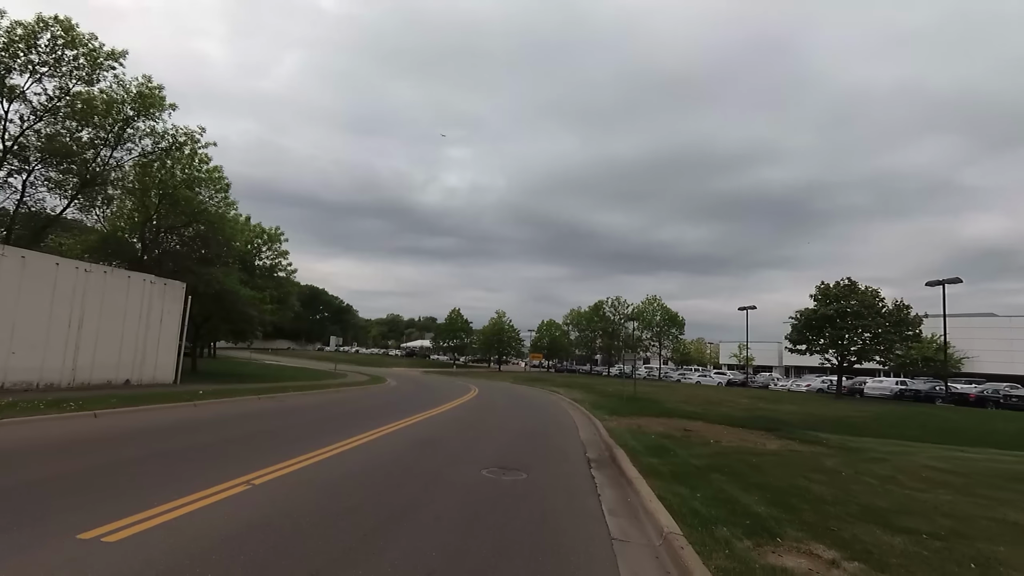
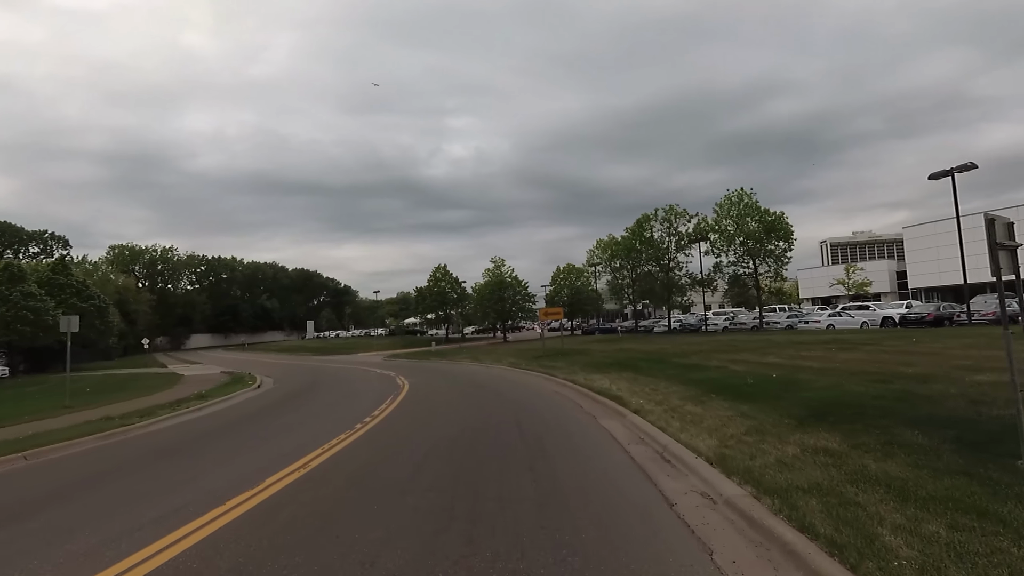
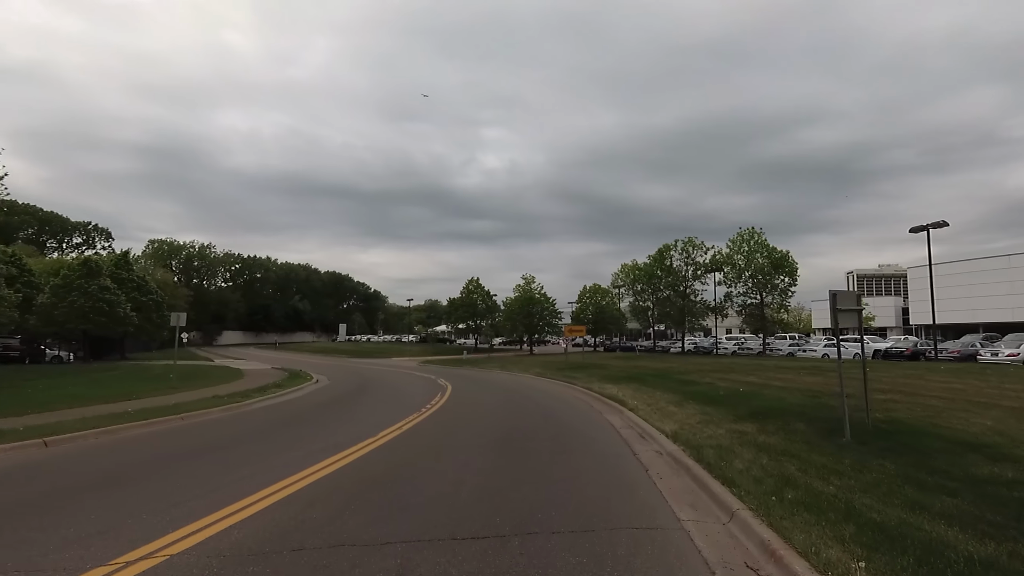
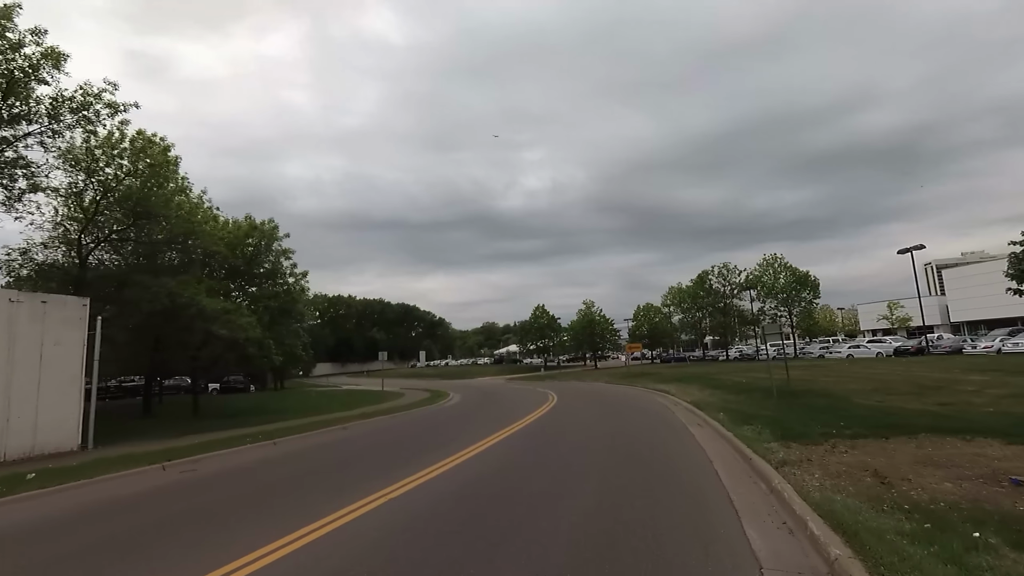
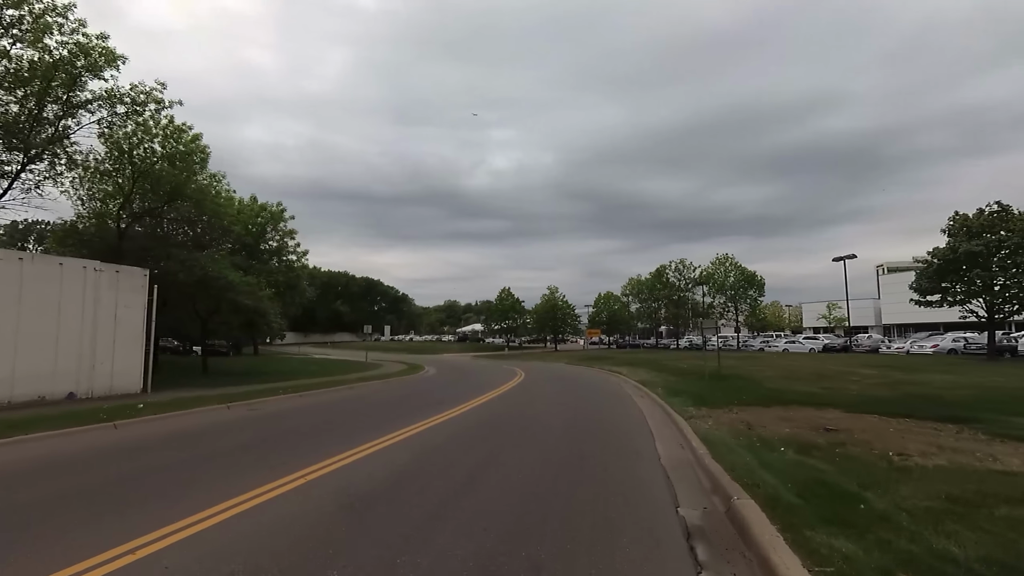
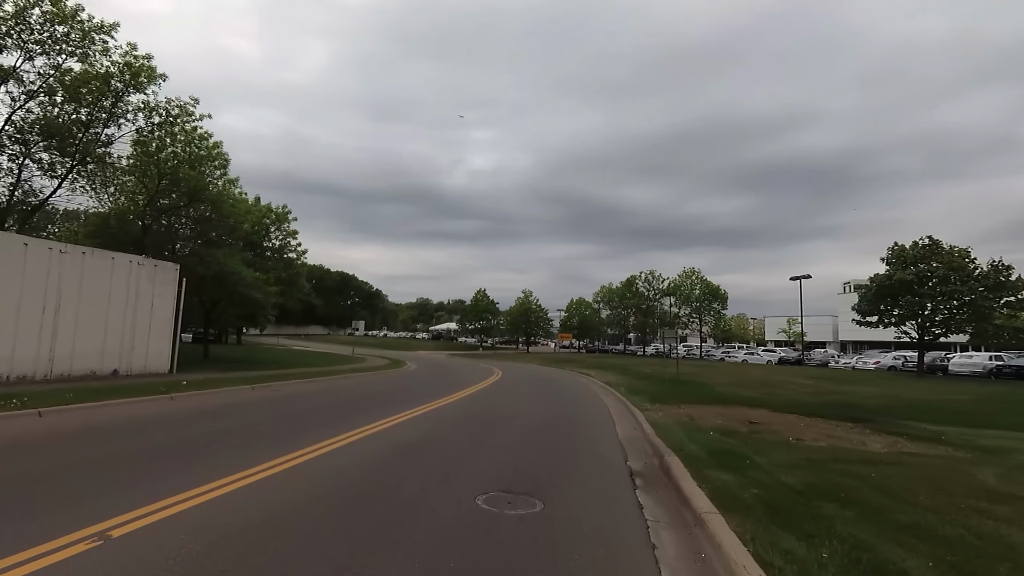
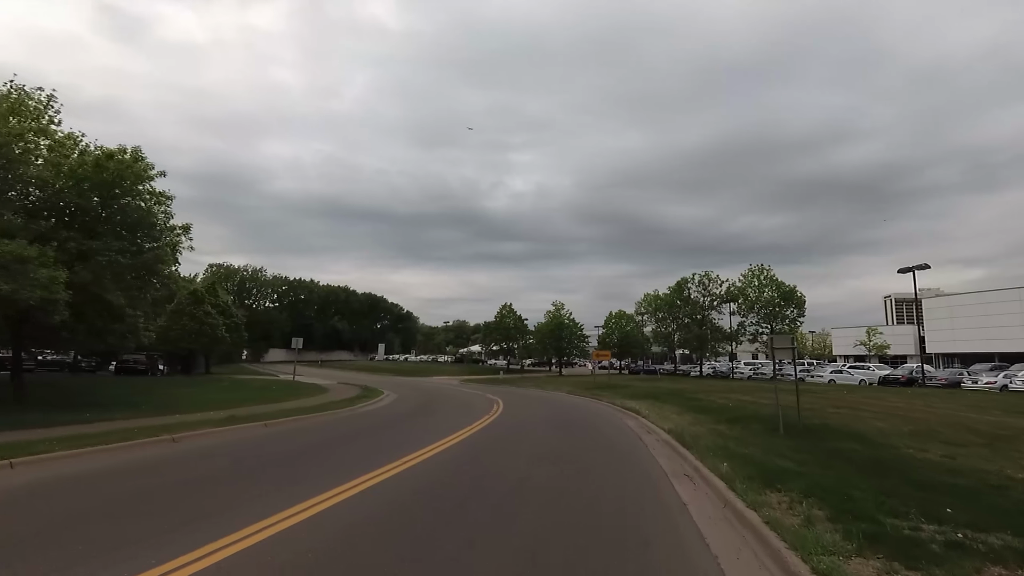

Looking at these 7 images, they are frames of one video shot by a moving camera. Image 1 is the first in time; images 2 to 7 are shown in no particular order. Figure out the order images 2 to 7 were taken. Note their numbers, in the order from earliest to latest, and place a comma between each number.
6, 5, 4, 7, 3, 2
